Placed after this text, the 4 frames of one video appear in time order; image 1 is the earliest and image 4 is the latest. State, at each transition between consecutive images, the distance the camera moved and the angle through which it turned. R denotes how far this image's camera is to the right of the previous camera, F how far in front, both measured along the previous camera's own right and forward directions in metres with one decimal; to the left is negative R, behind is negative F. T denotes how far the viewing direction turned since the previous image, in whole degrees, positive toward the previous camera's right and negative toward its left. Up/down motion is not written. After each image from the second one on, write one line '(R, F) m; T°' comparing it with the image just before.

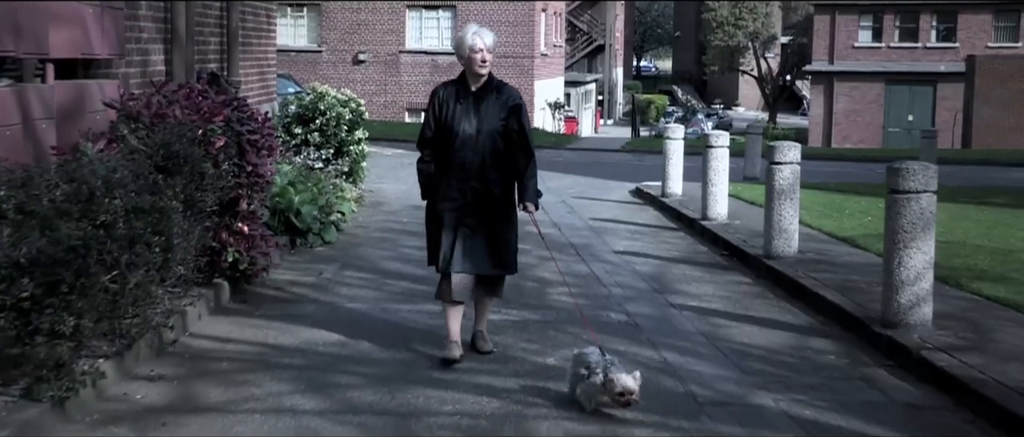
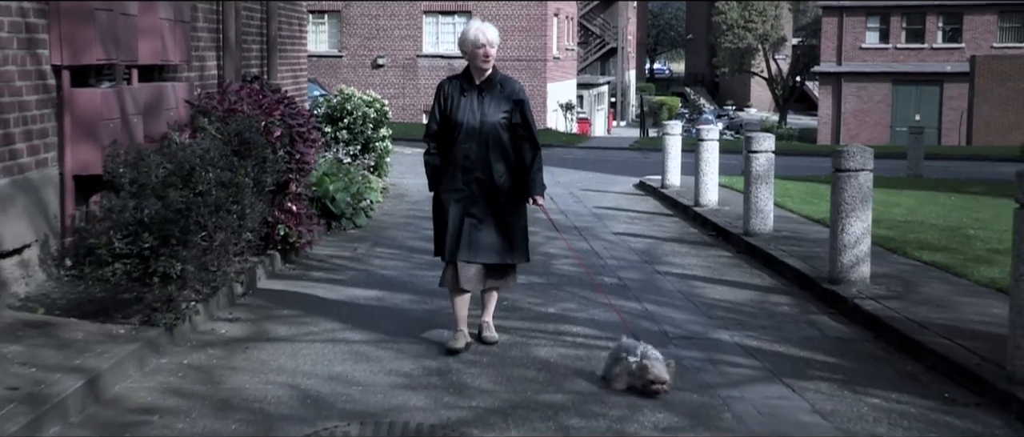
(+0.1, -1.7) m; -1°
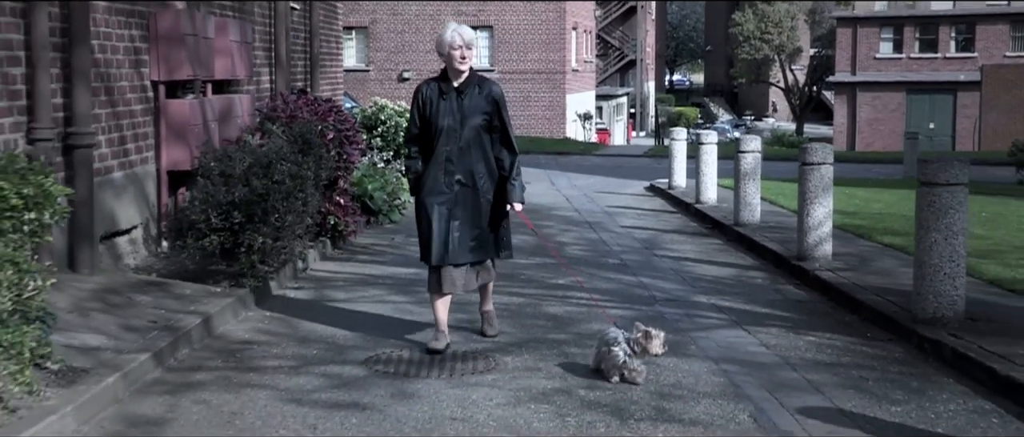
(+0.1, -1.8) m; -1°
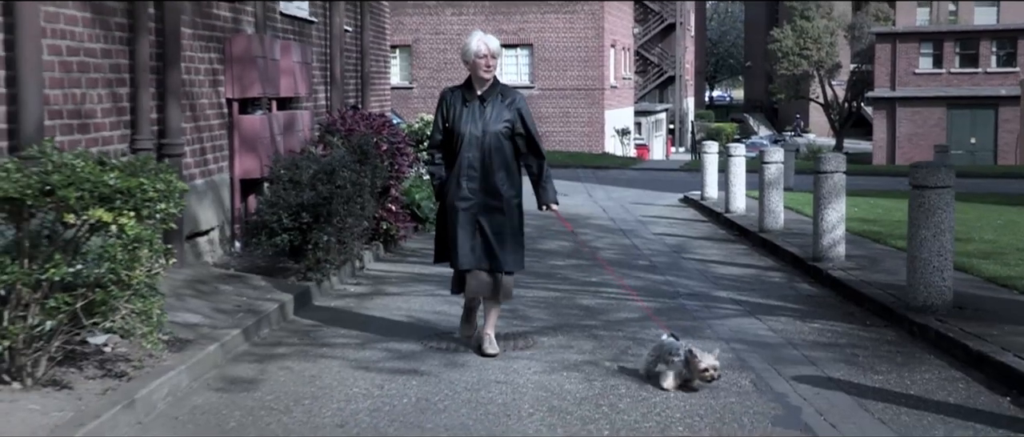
(0.0, -1.1) m; -2°
